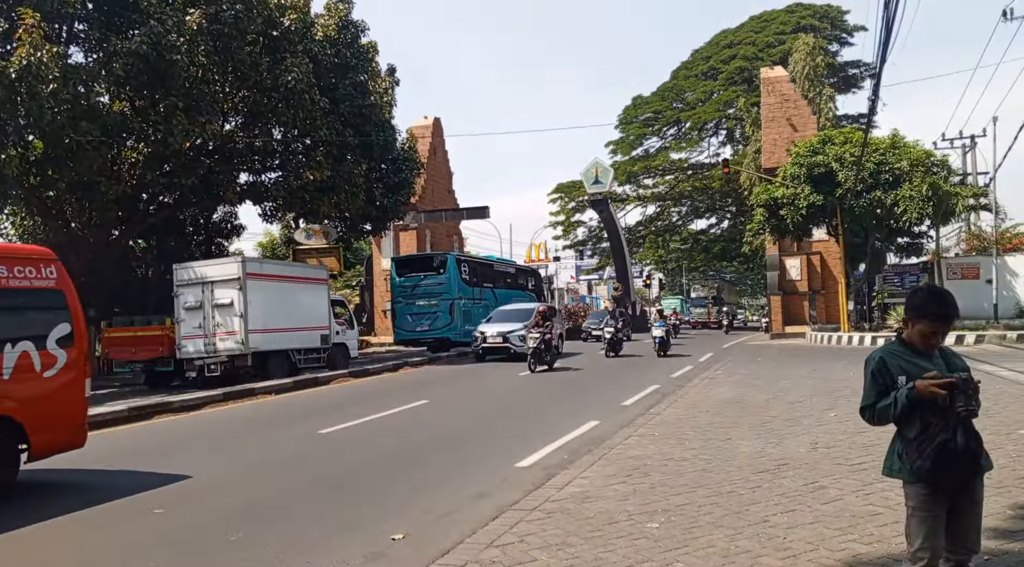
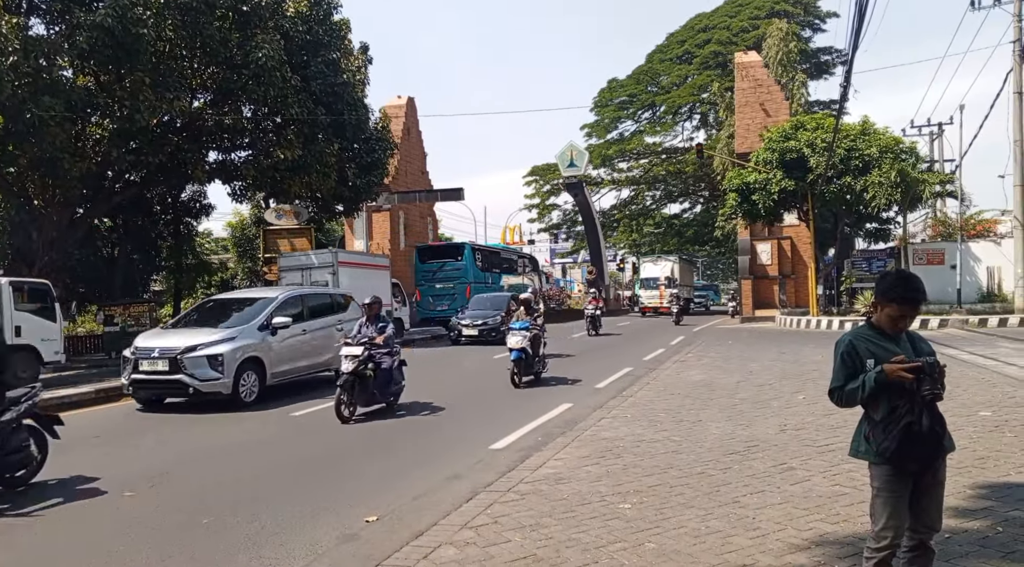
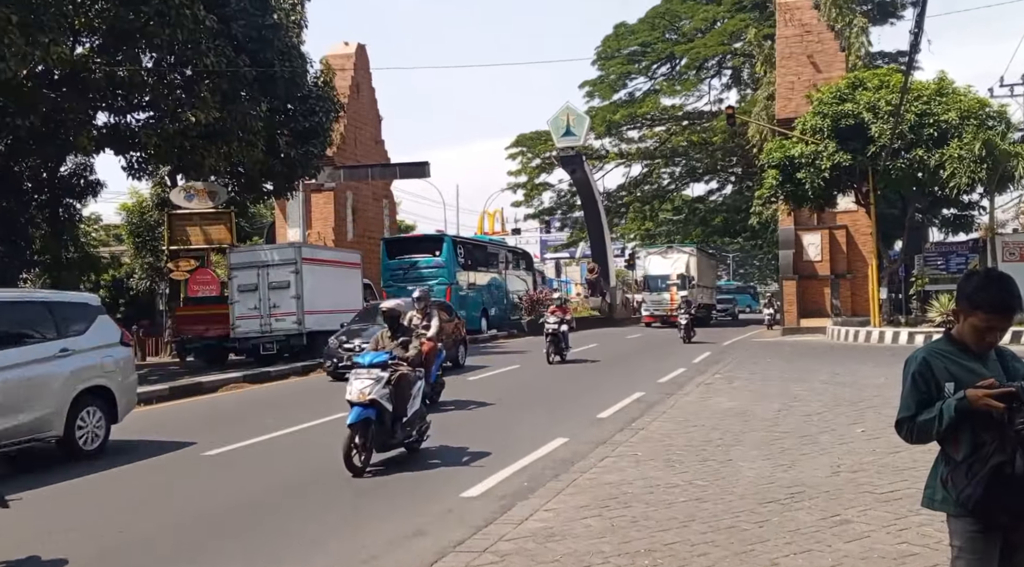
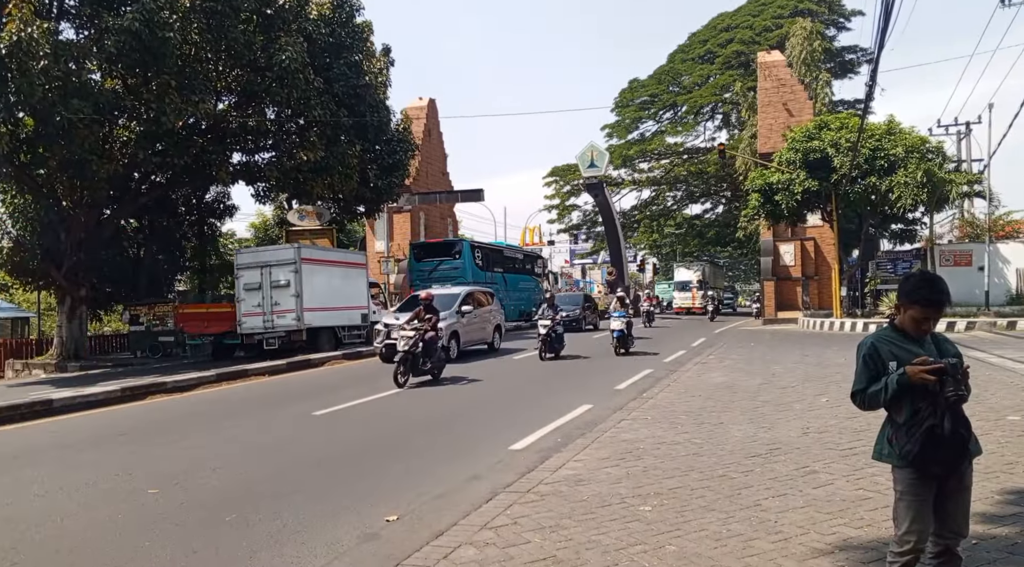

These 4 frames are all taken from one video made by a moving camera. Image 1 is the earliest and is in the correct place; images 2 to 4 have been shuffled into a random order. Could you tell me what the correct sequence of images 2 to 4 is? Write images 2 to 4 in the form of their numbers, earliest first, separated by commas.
4, 2, 3
